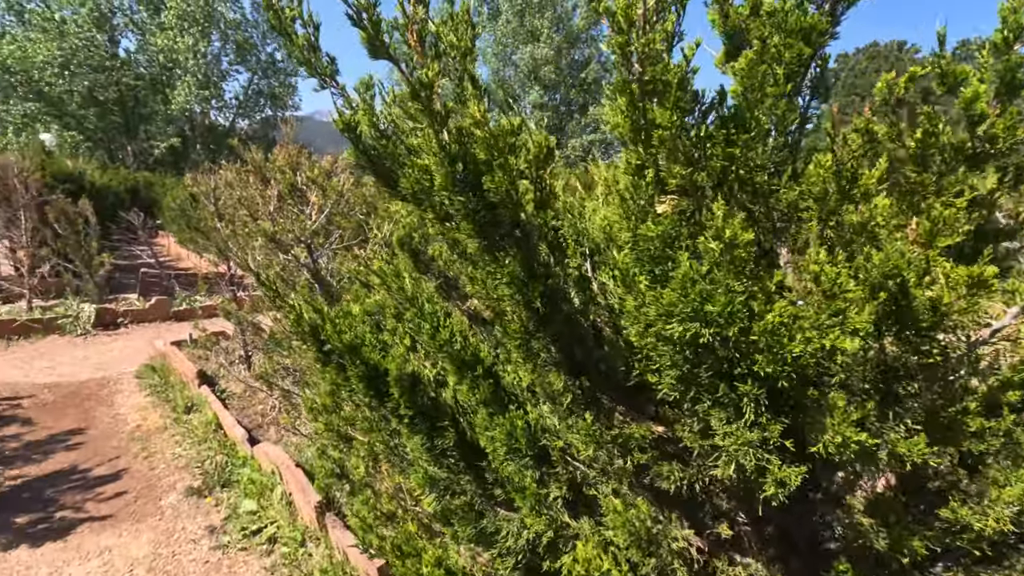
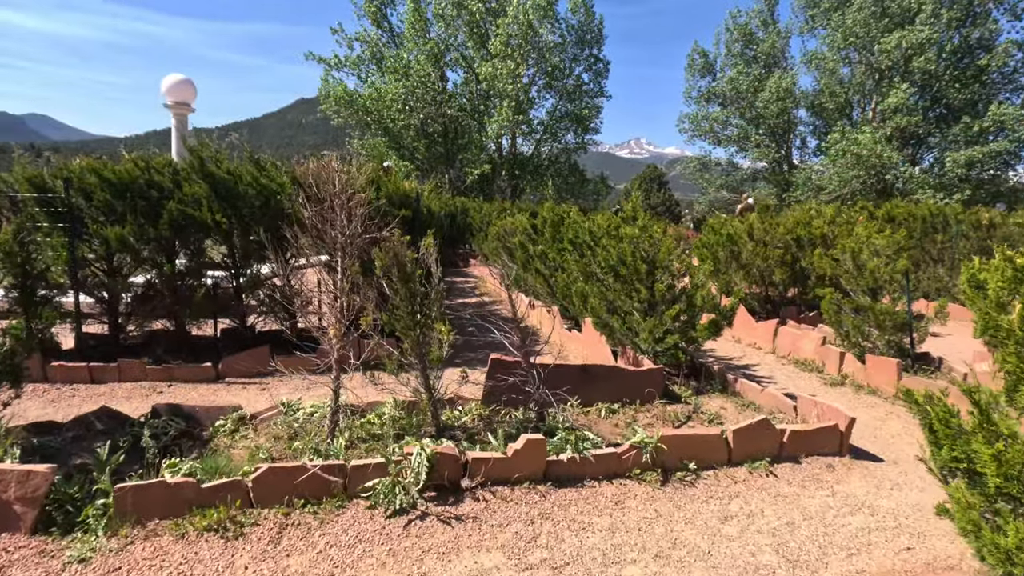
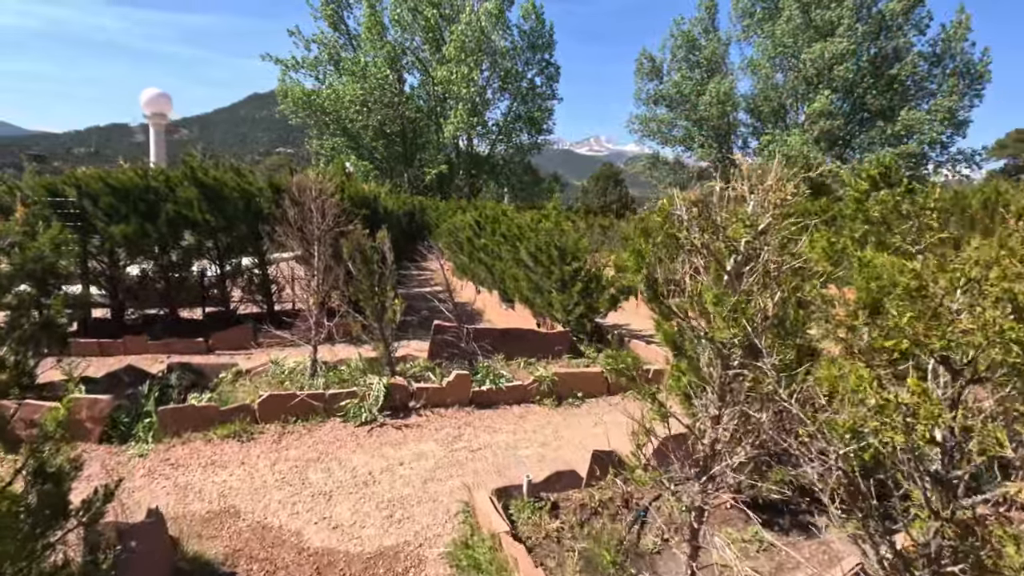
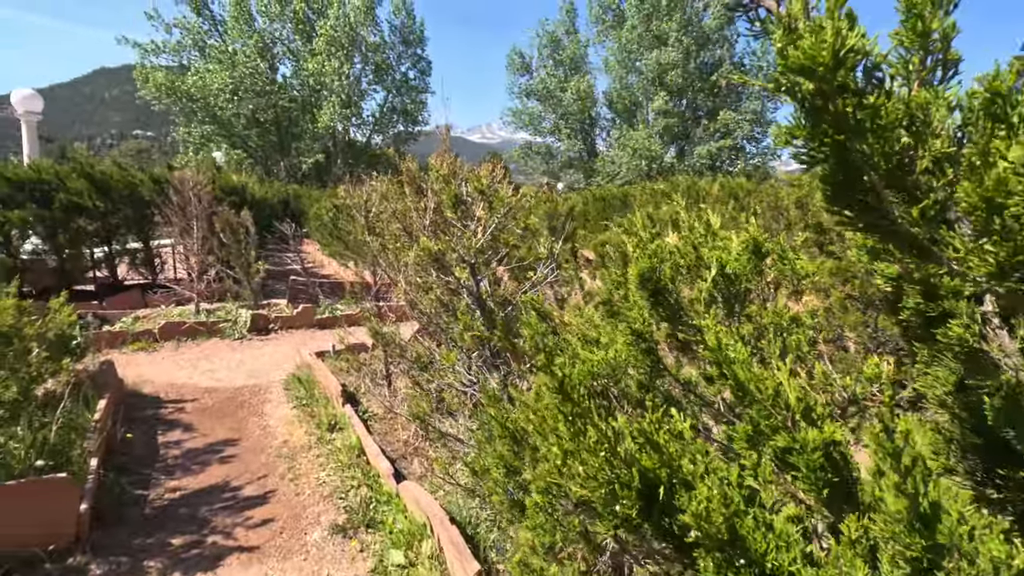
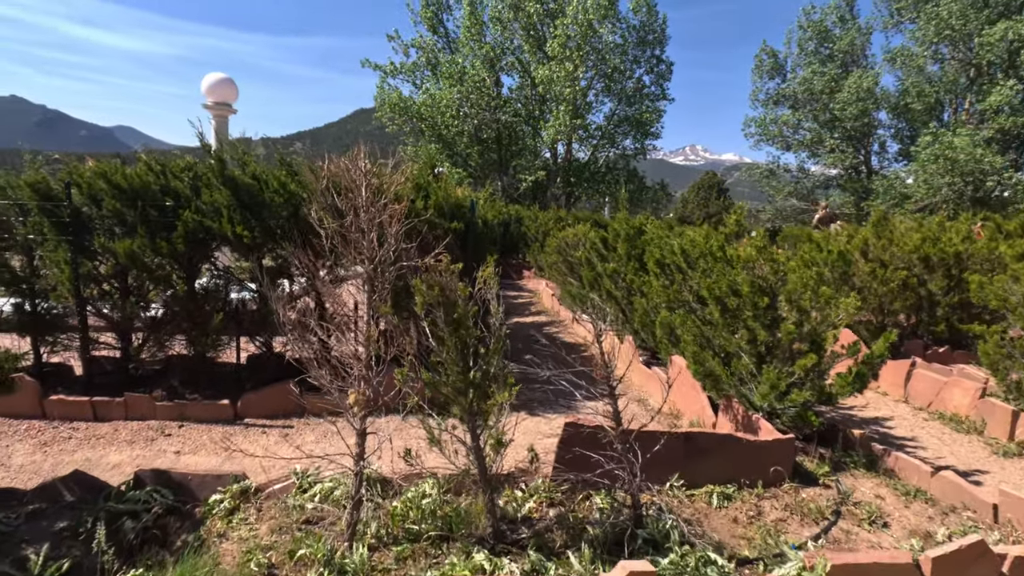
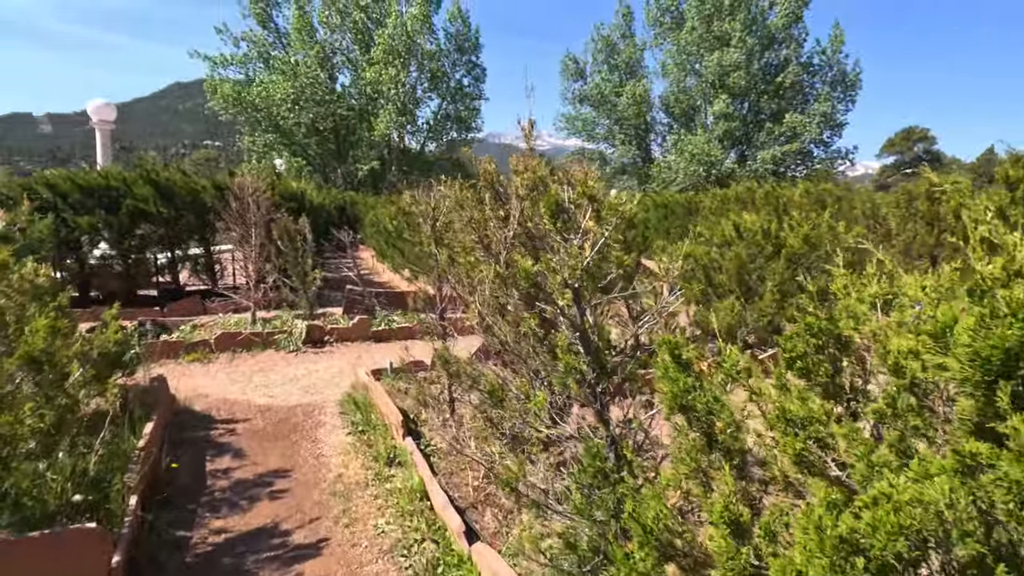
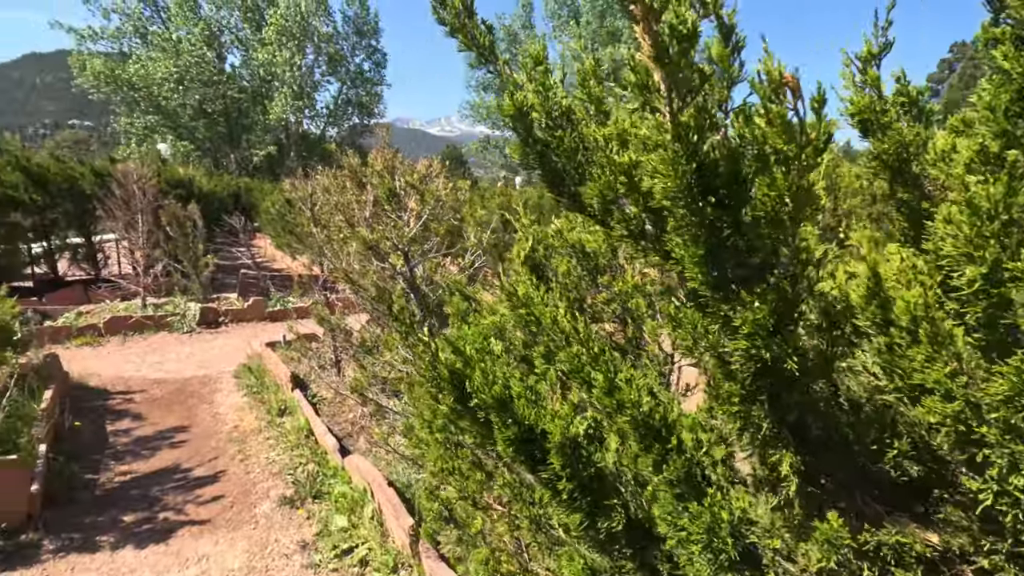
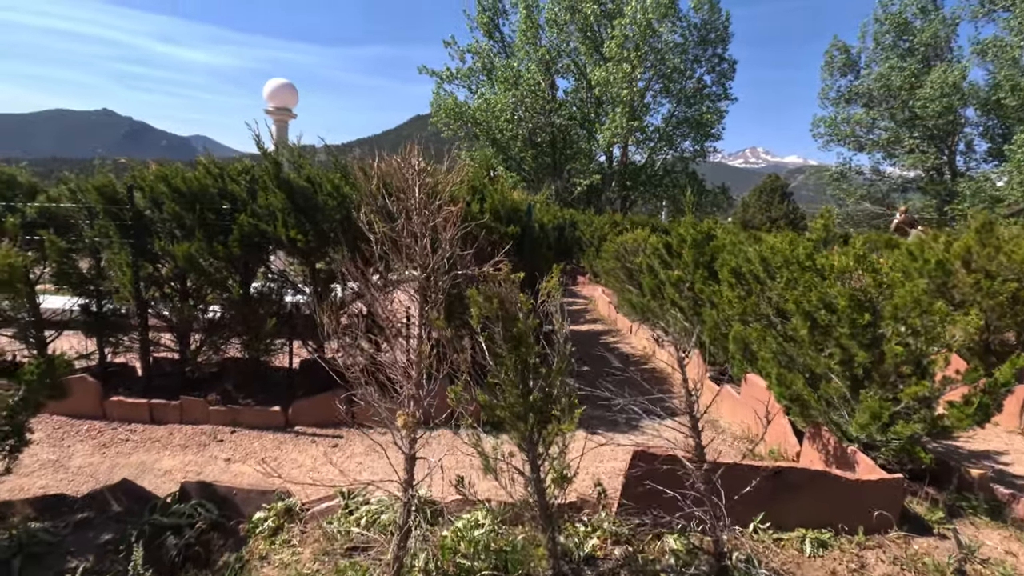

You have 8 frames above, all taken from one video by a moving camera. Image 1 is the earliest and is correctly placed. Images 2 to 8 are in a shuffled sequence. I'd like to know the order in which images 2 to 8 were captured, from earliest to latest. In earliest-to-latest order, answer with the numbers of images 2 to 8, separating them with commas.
7, 4, 6, 3, 2, 5, 8
